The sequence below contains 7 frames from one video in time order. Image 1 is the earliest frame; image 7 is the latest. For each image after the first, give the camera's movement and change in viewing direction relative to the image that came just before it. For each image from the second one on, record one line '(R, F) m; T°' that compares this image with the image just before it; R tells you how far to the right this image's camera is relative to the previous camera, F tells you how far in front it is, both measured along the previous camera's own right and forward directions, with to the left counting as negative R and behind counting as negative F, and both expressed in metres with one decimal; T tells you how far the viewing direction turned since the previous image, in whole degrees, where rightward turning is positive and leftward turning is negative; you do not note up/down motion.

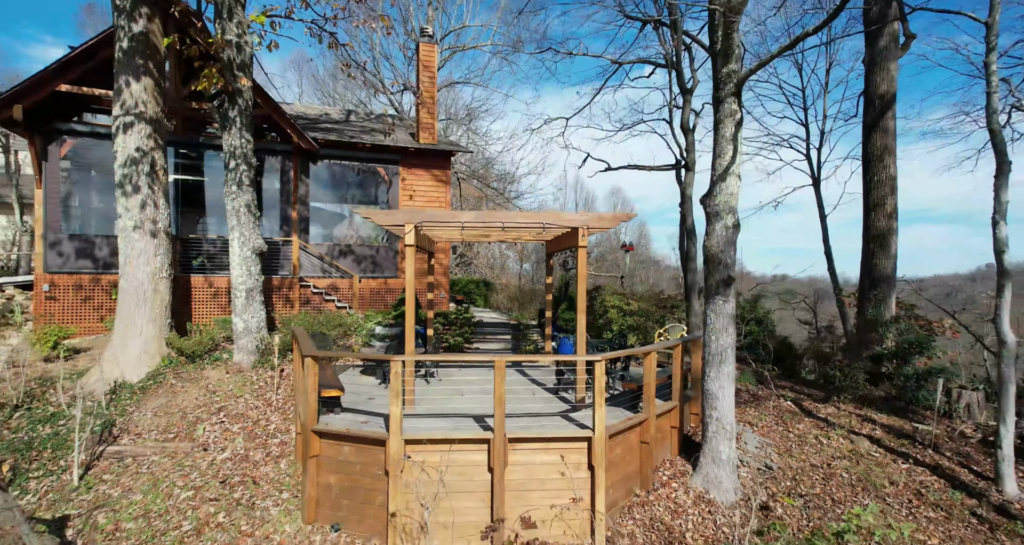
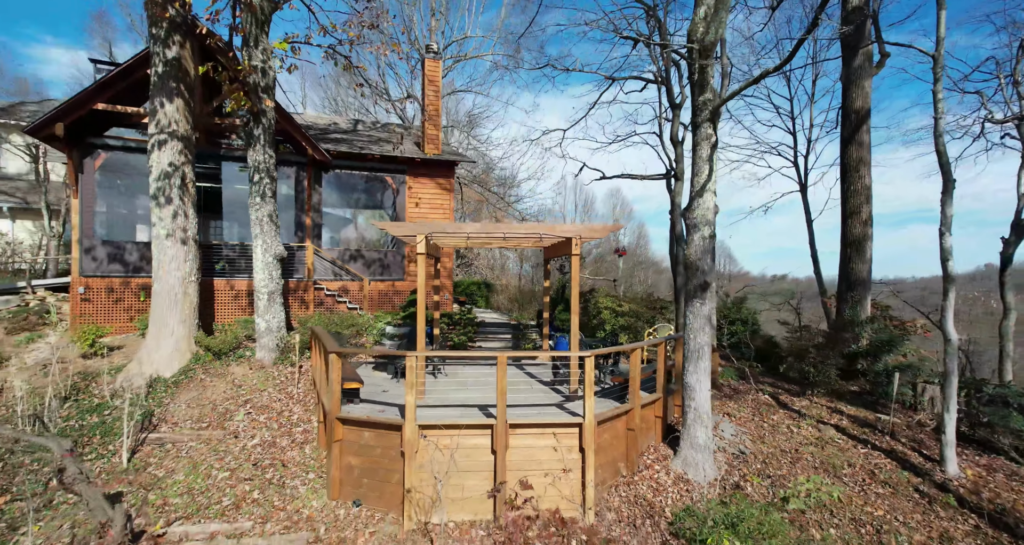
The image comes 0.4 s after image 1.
(0.0, -0.6) m; 0°
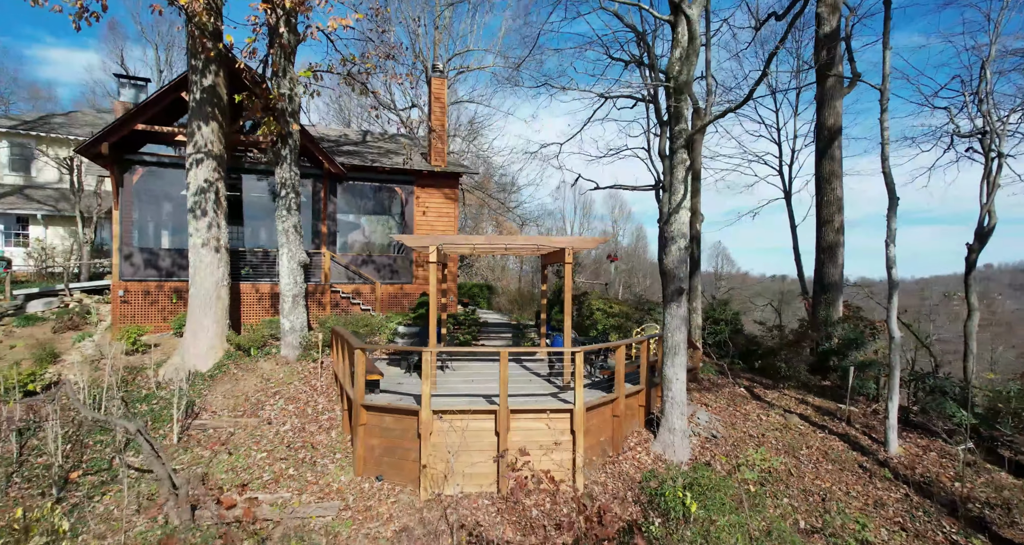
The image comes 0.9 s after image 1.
(0.0, -0.9) m; 0°
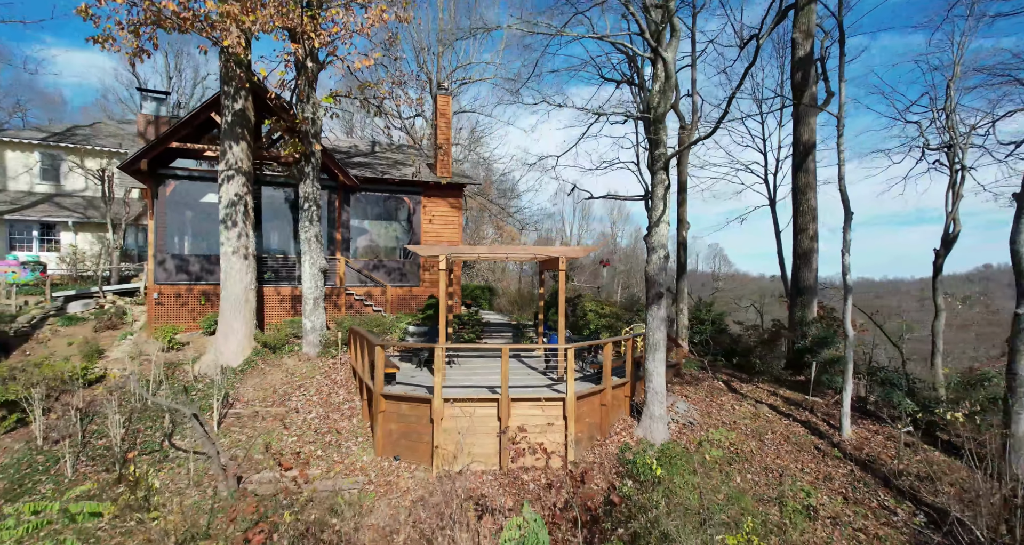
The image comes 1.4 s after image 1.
(0.0, -0.9) m; 0°
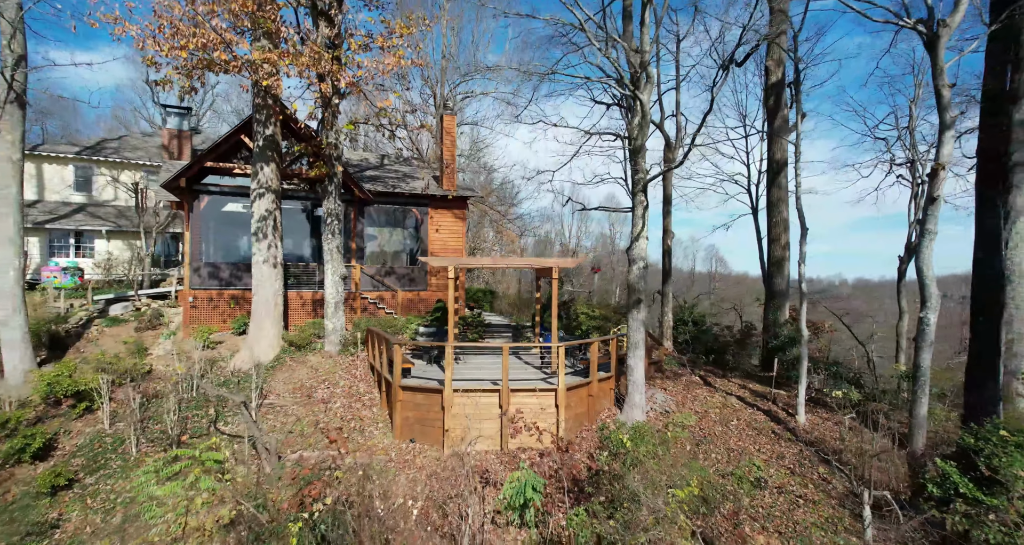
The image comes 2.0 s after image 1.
(0.0, -1.2) m; 0°
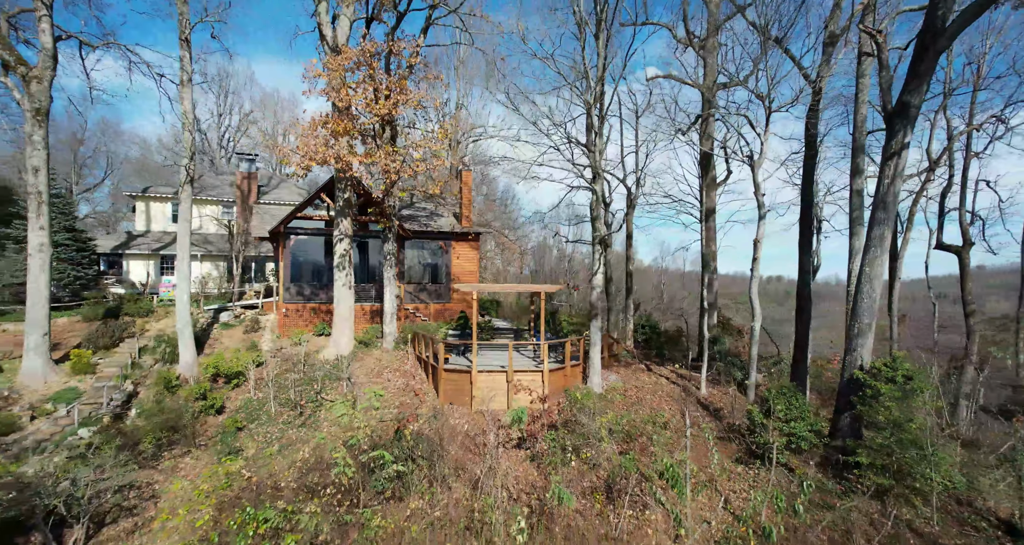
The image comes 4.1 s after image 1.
(-0.1, -4.7) m; 0°
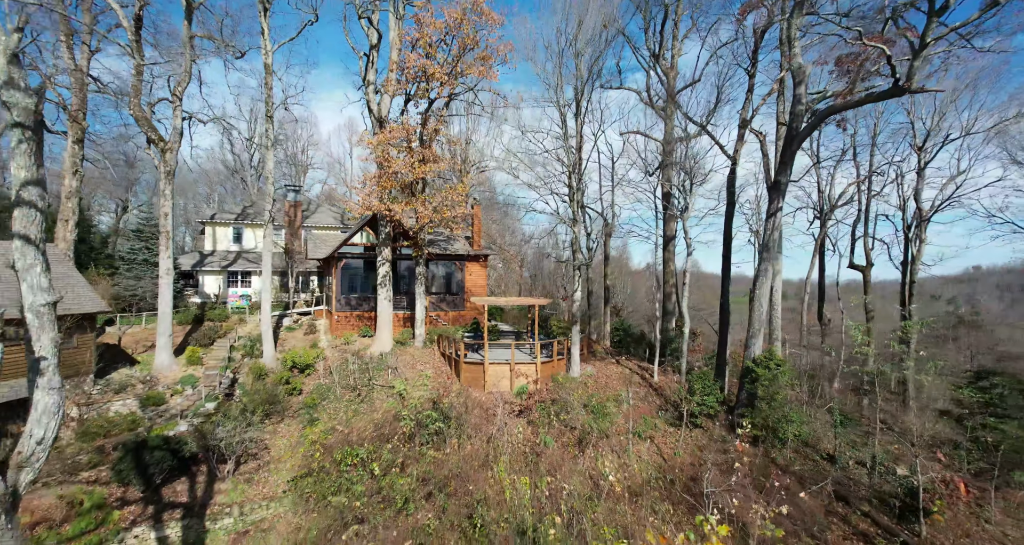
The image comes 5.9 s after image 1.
(-0.1, -4.5) m; 0°
